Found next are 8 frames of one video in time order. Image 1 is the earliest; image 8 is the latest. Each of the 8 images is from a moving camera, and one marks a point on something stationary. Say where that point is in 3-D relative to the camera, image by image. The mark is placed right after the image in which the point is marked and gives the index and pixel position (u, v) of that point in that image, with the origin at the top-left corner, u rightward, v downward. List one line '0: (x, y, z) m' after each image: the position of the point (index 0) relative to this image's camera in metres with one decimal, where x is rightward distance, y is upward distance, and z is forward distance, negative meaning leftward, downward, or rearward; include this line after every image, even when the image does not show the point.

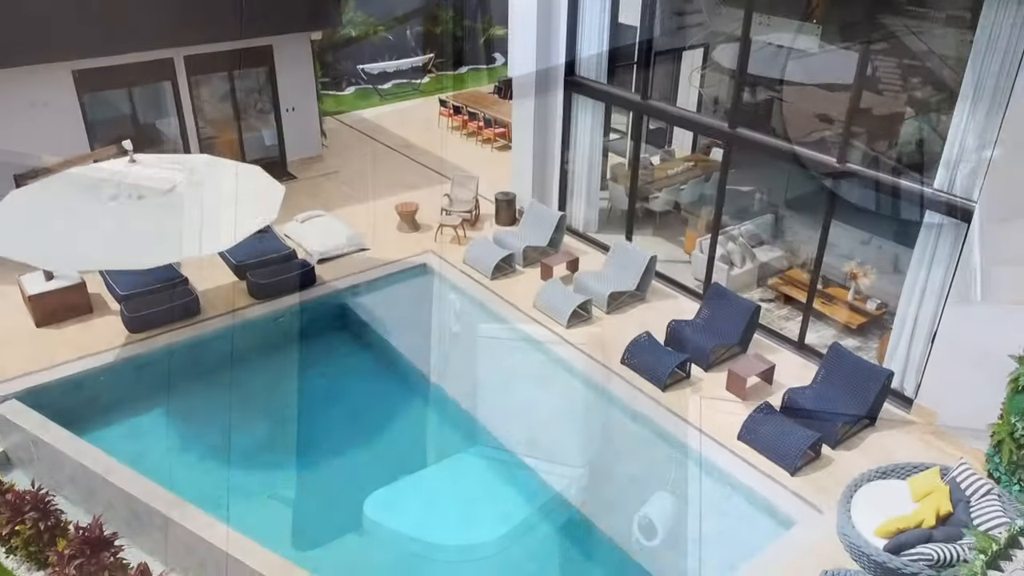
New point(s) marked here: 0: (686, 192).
0: (+2.4, +1.2, +11.1) m
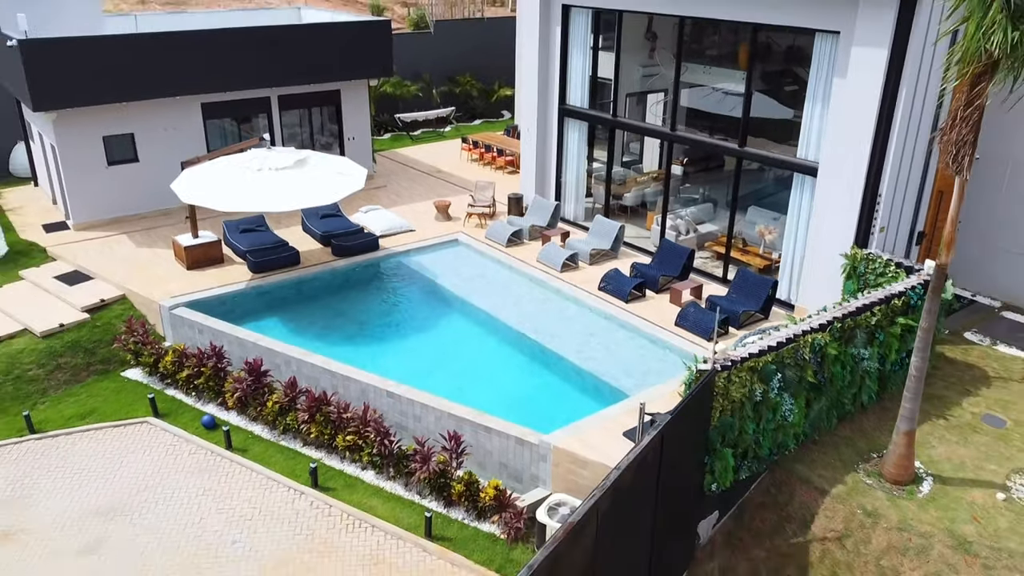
0: (+2.6, +1.8, +15.4) m
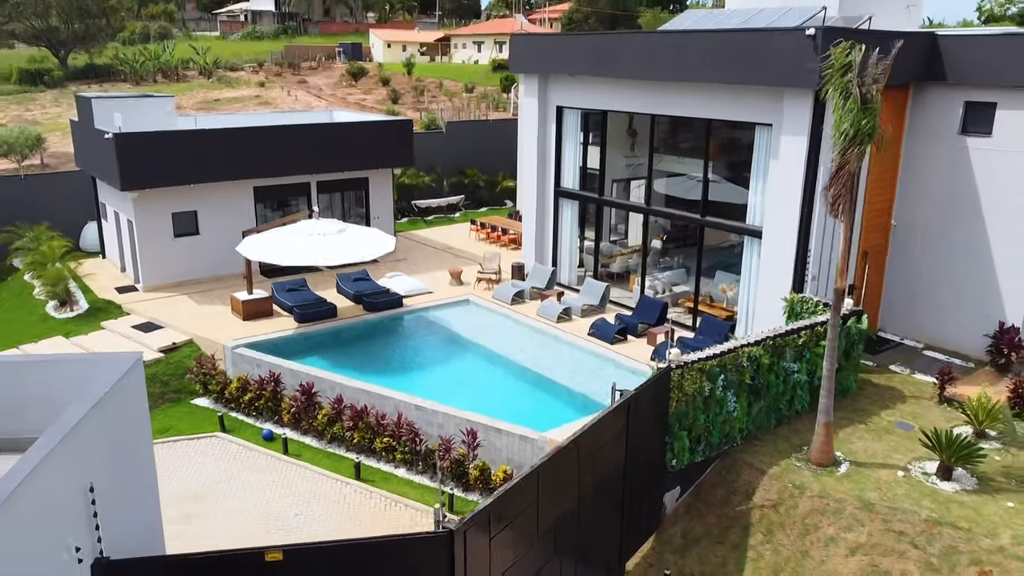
0: (+2.7, +0.6, +18.2) m
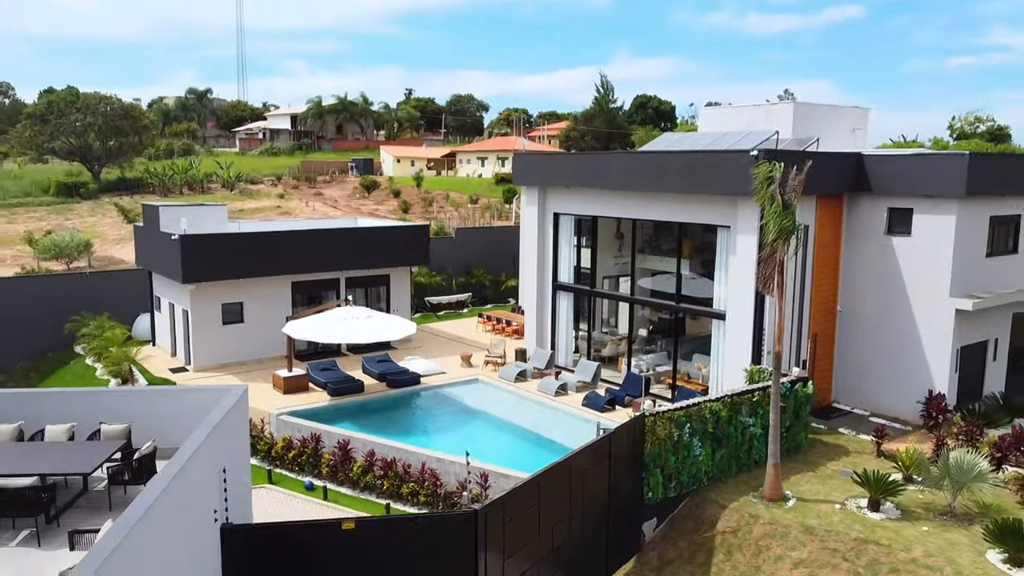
0: (+2.7, -1.4, +20.9) m
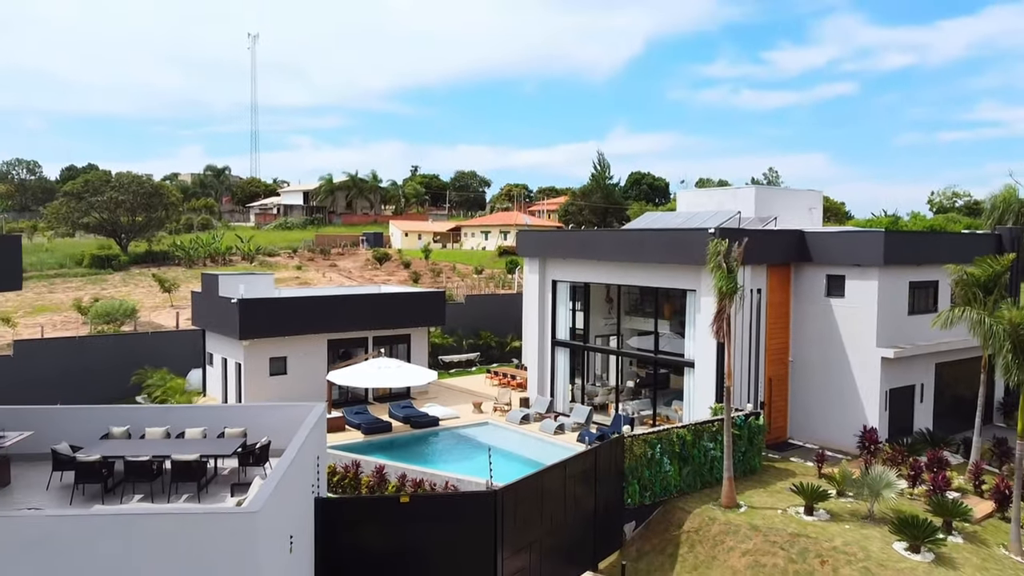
0: (+2.9, -3.1, +24.4) m
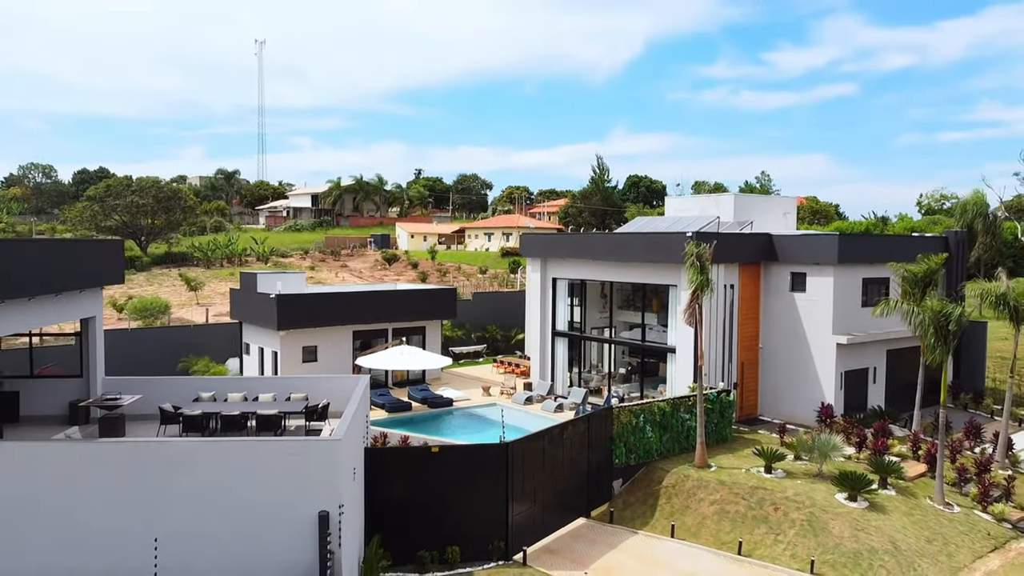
0: (+3.1, -3.0, +27.5) m
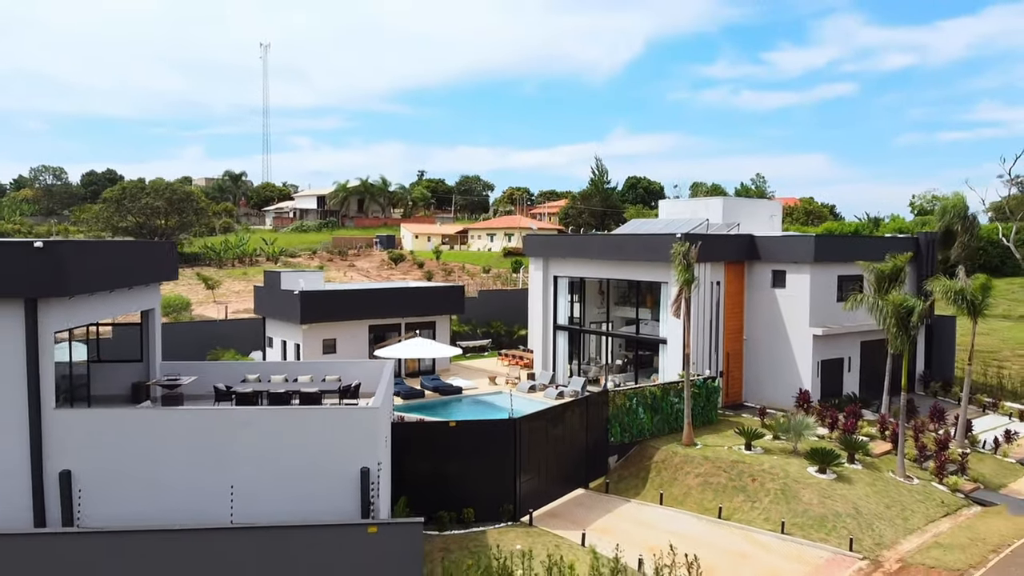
0: (+3.2, -2.9, +29.8) m
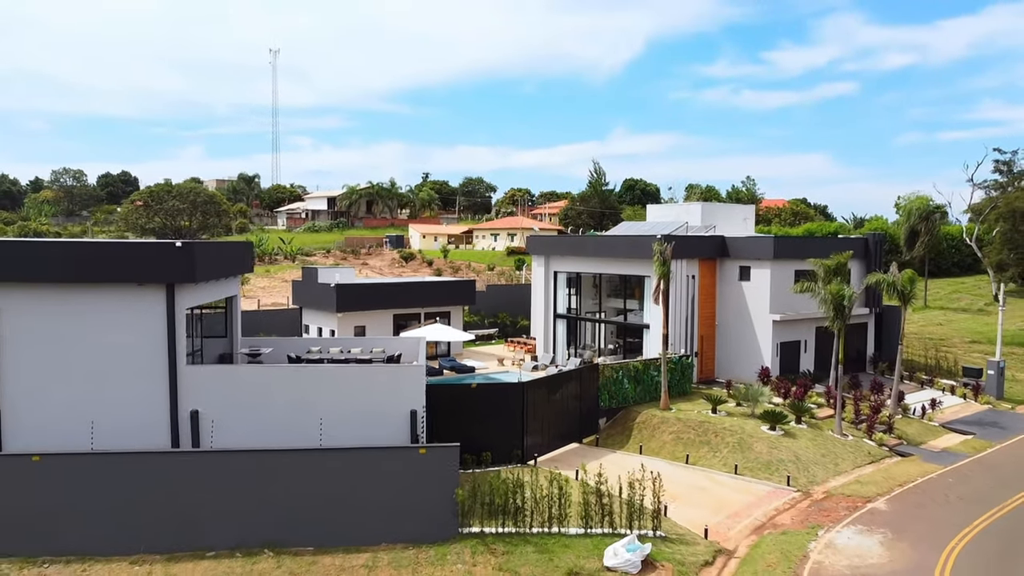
0: (+3.5, -2.6, +34.5) m
